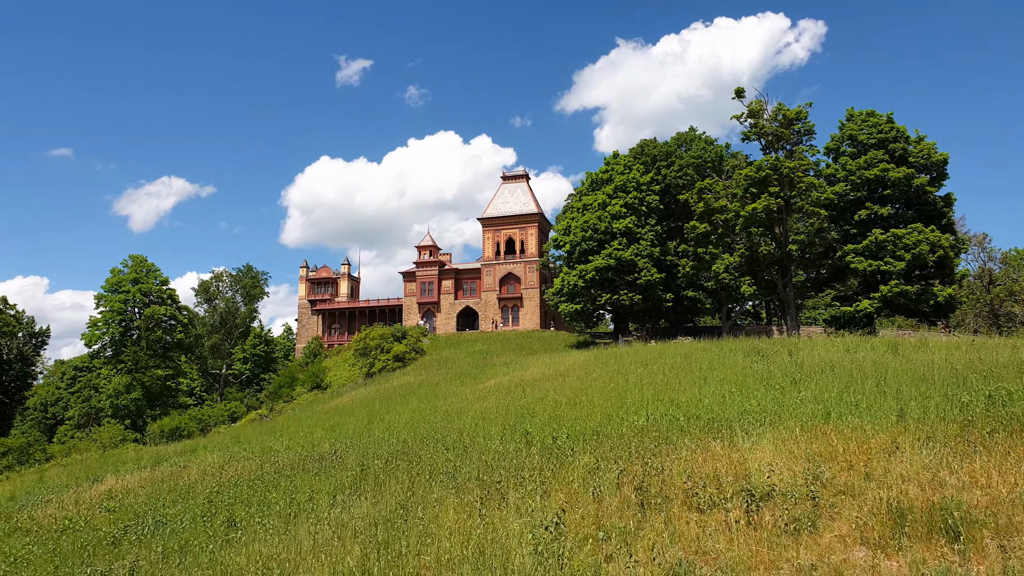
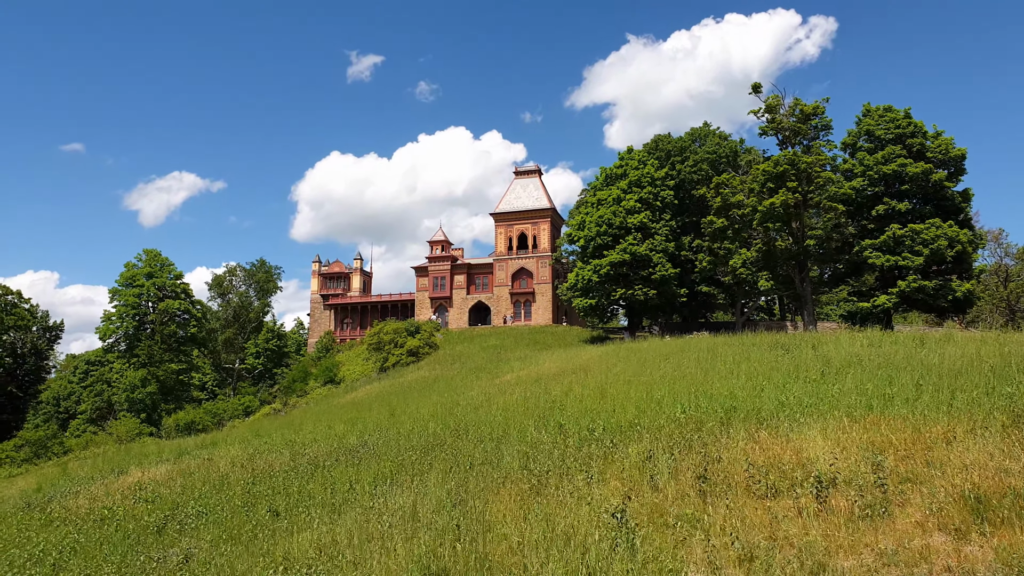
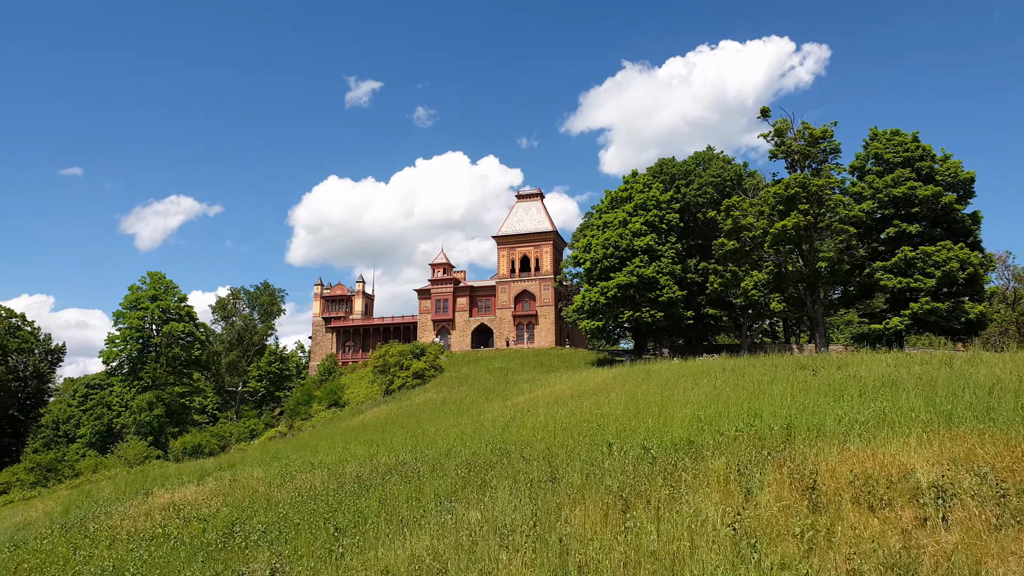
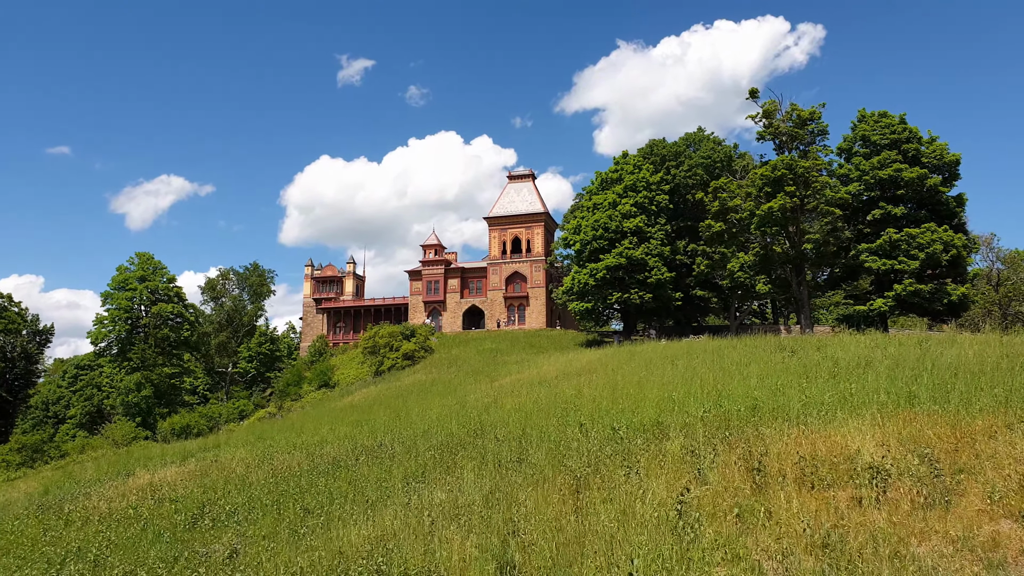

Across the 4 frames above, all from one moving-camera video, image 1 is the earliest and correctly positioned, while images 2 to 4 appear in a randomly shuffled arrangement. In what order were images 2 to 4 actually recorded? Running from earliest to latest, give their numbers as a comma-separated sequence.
2, 4, 3
